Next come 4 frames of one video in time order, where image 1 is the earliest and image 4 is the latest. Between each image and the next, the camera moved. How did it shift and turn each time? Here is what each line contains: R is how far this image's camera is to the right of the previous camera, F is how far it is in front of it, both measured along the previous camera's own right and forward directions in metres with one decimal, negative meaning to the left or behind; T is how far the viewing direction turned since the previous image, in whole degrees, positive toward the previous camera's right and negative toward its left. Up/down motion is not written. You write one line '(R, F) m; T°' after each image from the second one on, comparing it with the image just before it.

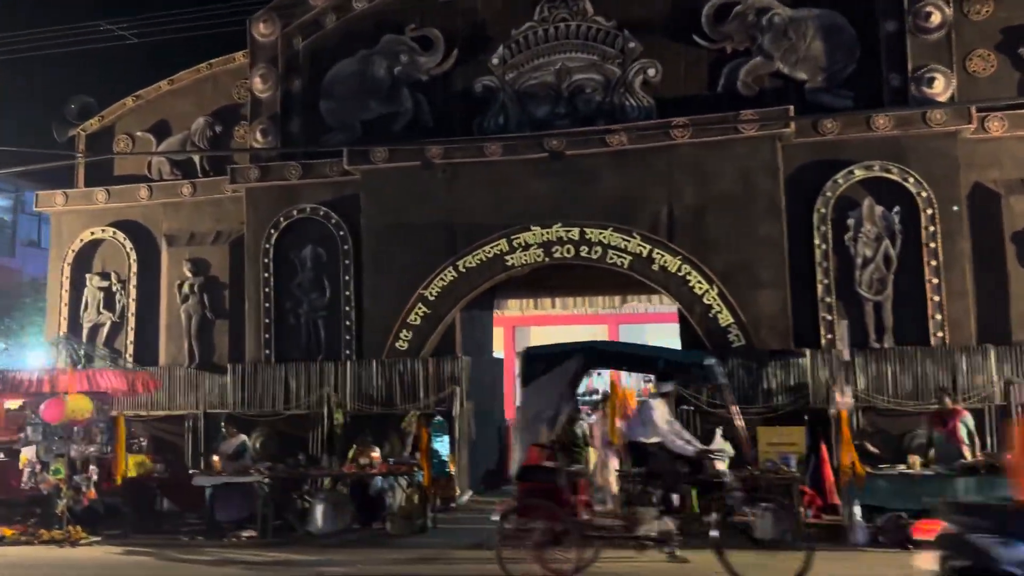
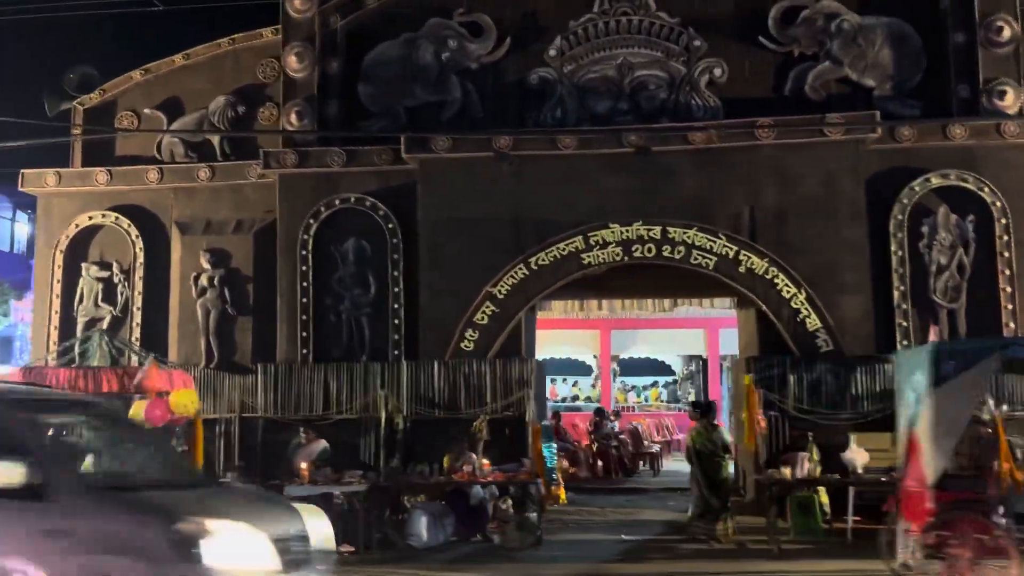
(-2.5, +0.7) m; +7°
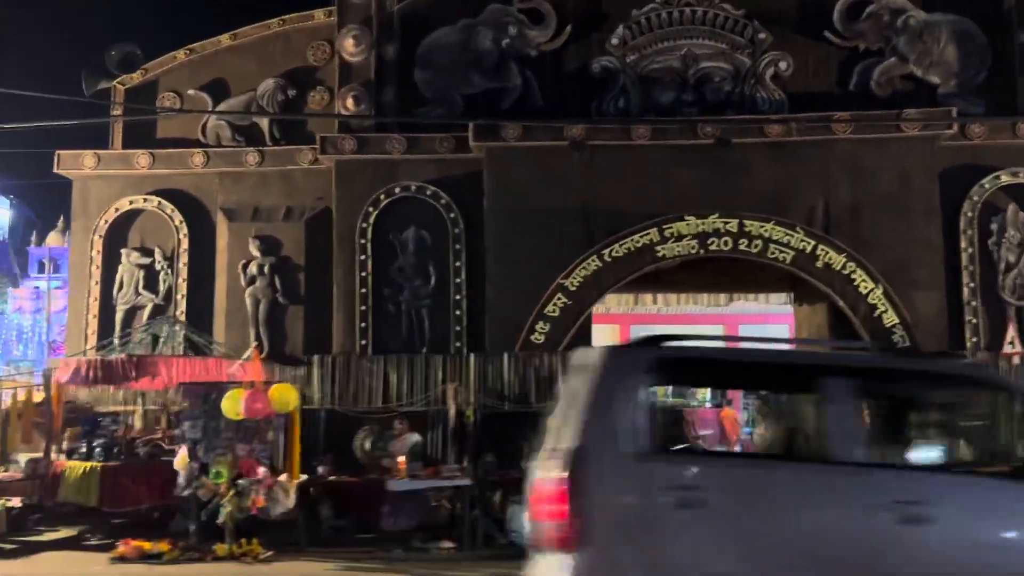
(-1.5, +0.3) m; +3°
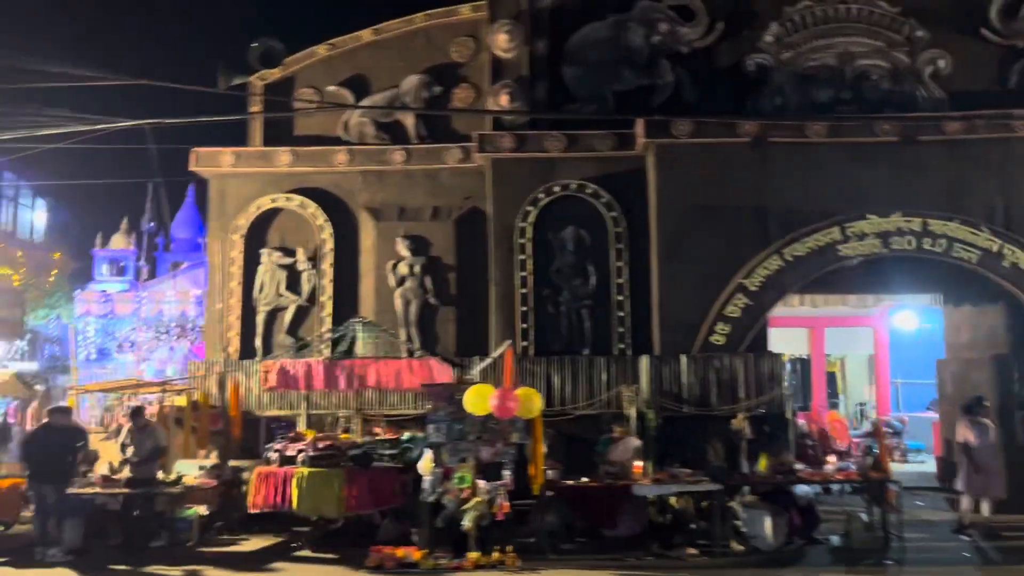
(-2.6, +0.3) m; +1°
